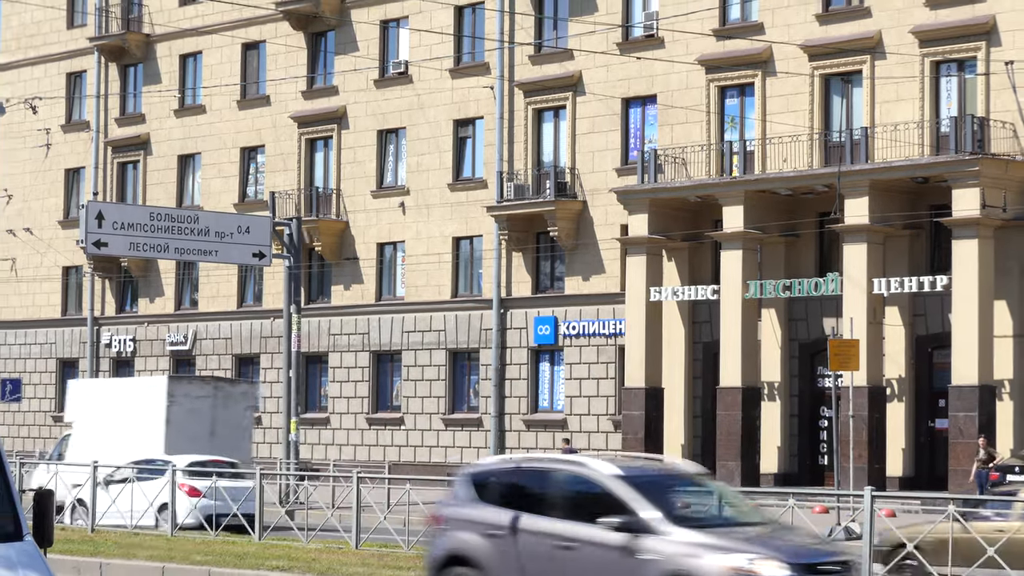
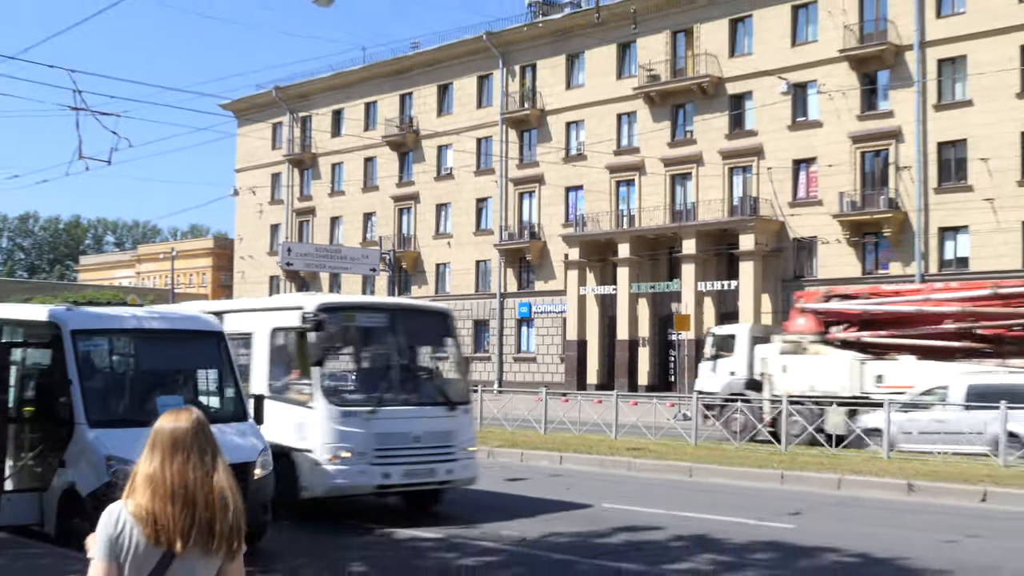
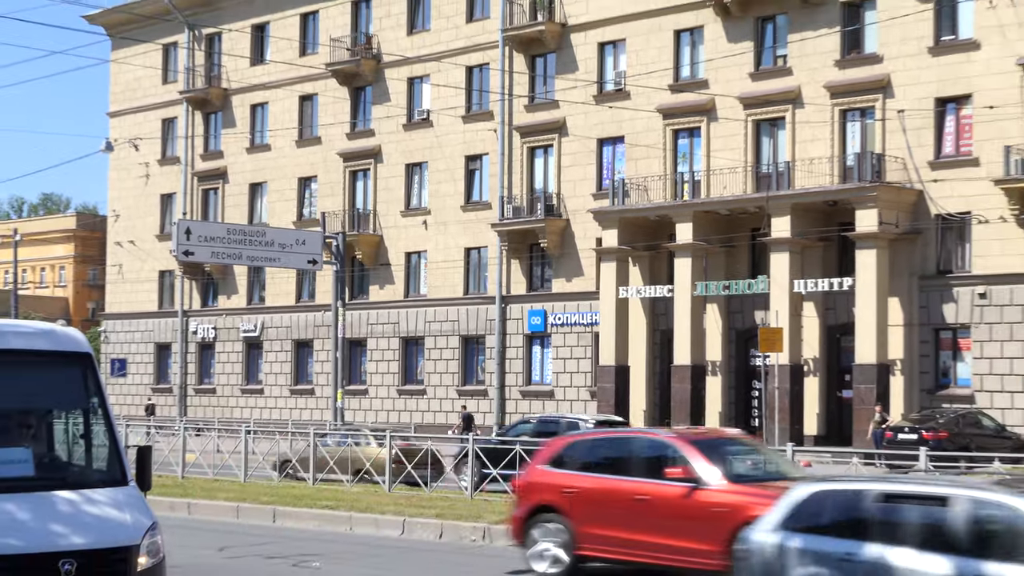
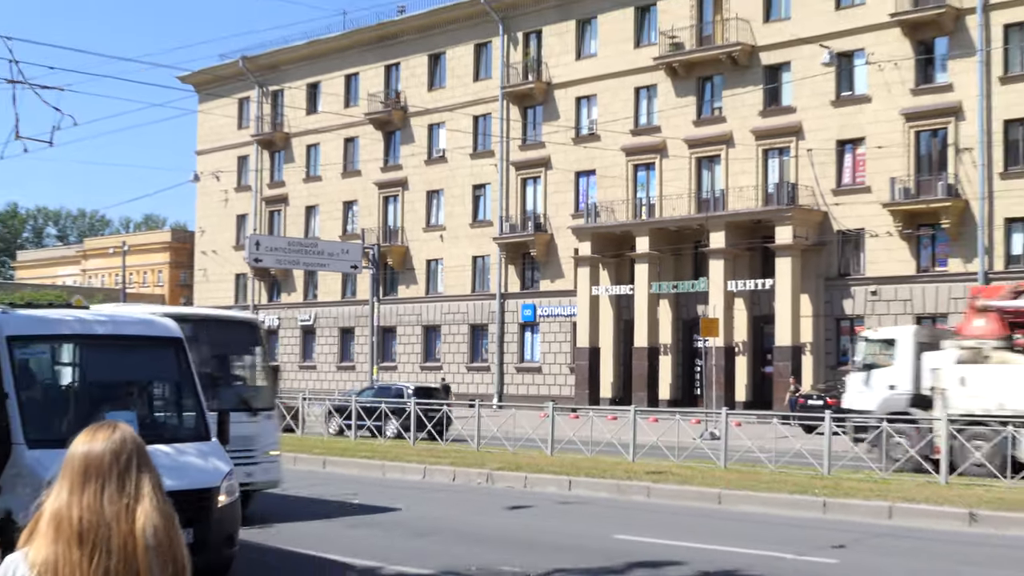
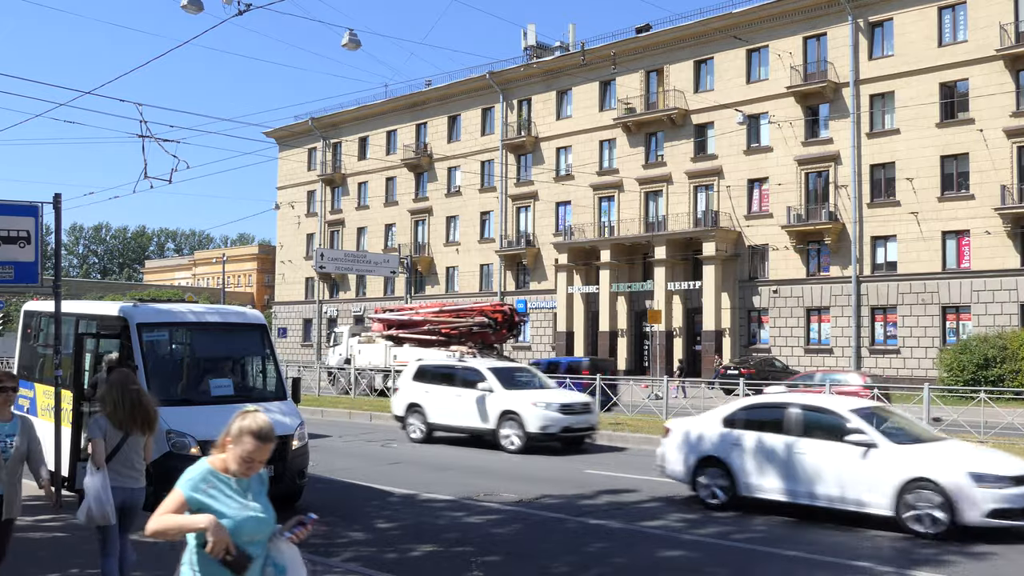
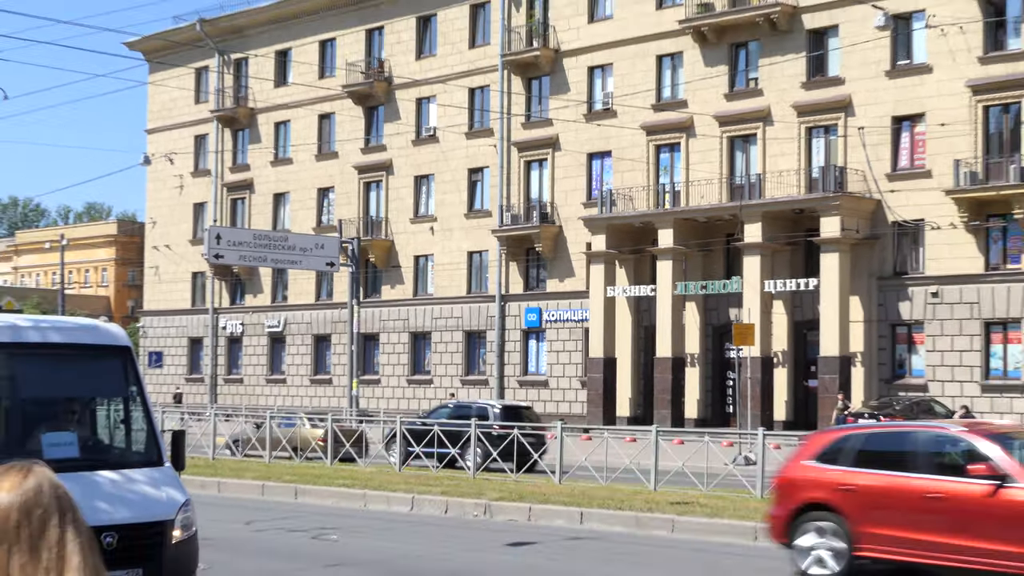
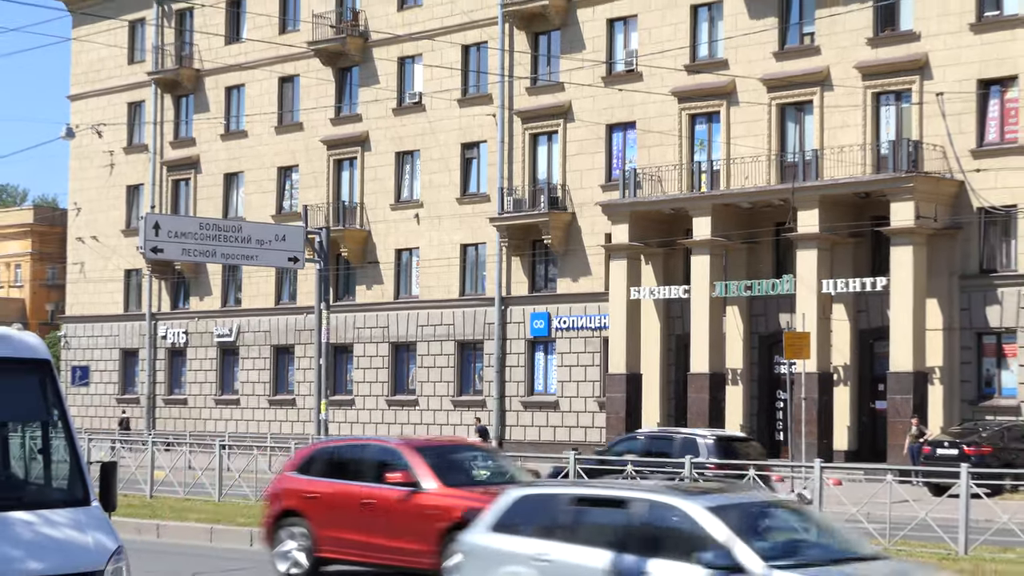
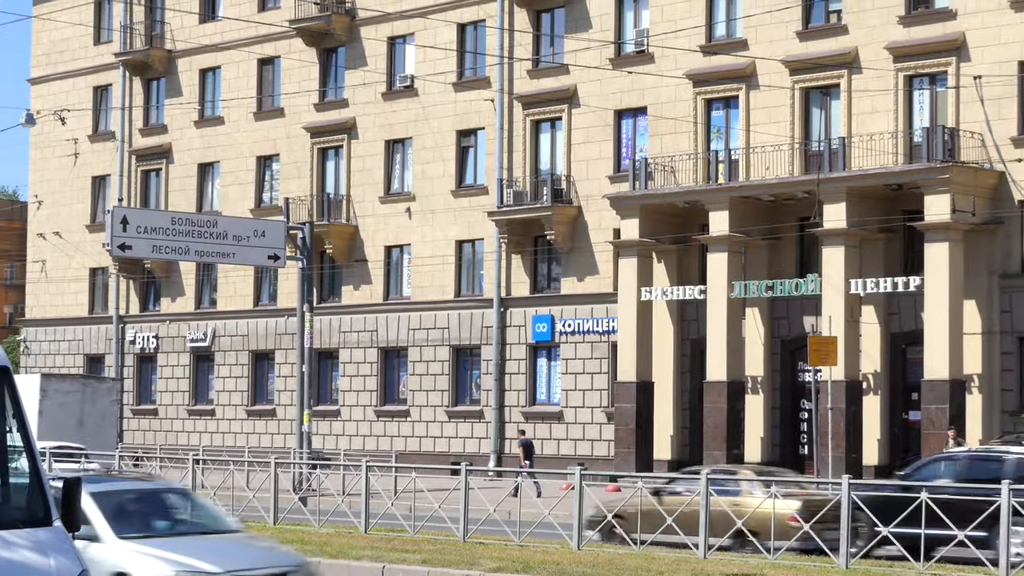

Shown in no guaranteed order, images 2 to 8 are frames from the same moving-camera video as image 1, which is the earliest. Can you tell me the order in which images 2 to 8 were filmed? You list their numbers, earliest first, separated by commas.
8, 7, 3, 6, 4, 2, 5
